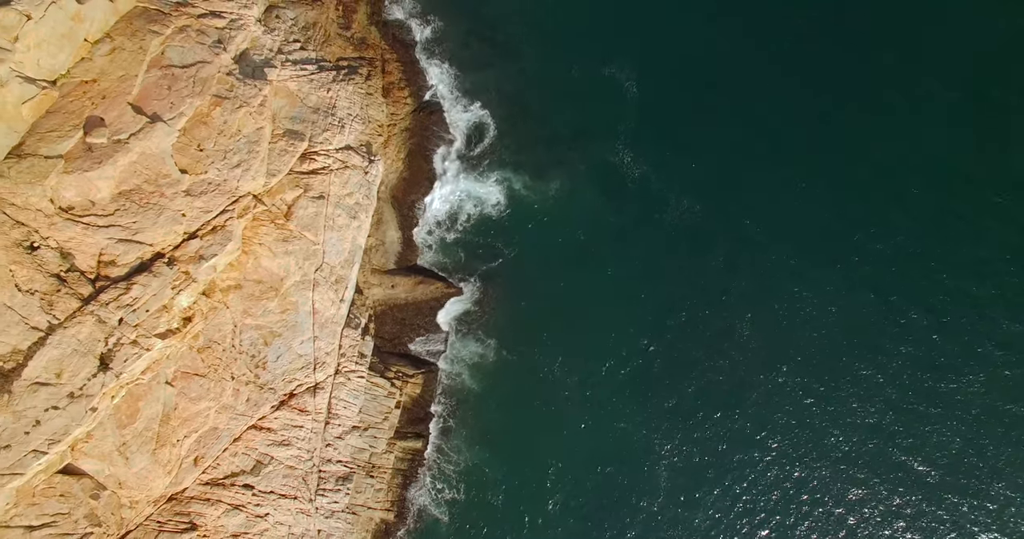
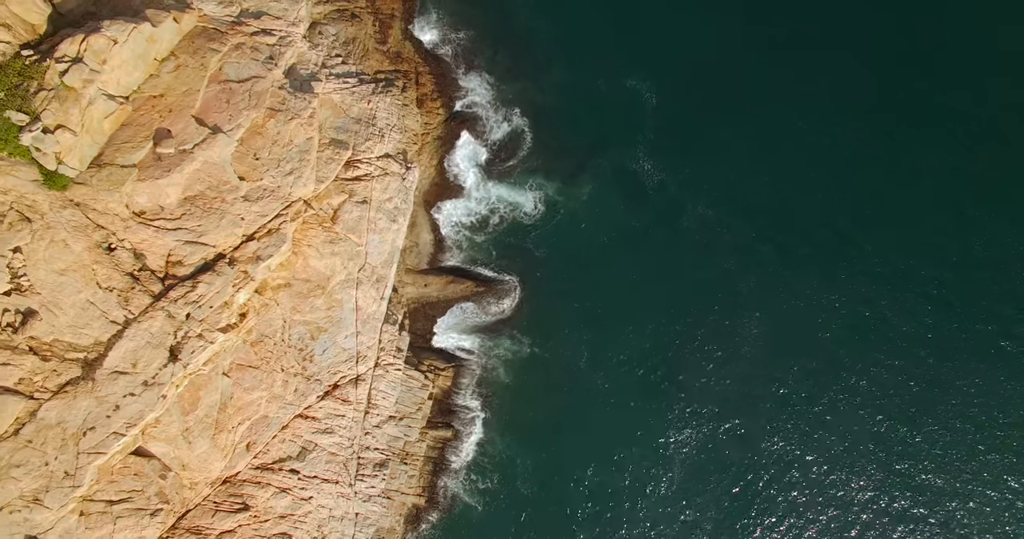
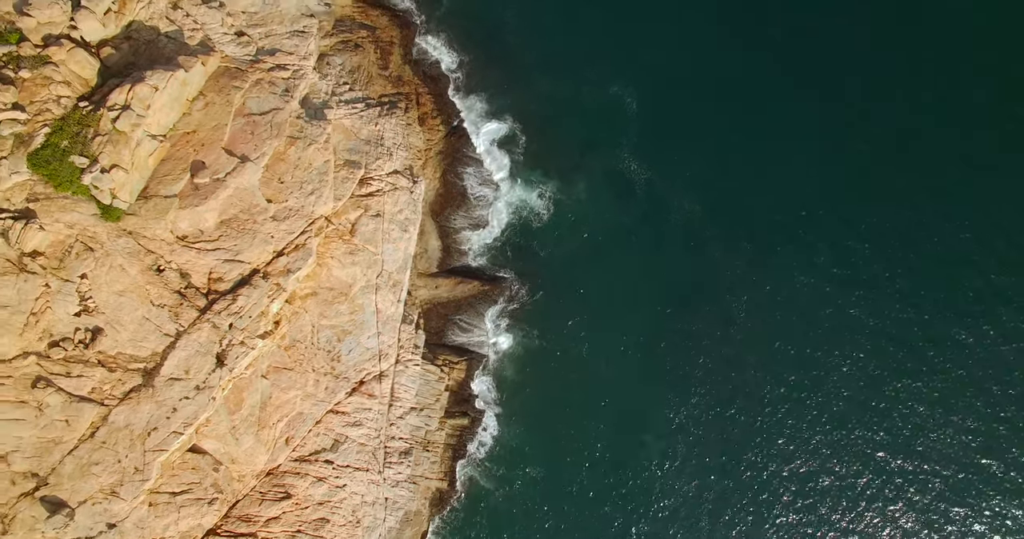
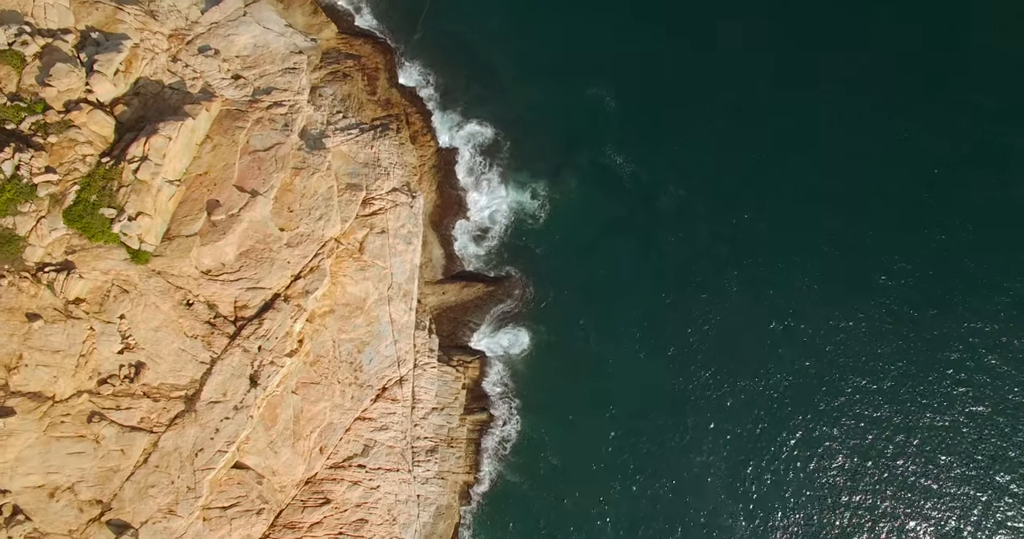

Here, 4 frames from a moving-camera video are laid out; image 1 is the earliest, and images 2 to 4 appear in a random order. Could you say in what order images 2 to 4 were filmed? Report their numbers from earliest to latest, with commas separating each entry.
2, 3, 4
